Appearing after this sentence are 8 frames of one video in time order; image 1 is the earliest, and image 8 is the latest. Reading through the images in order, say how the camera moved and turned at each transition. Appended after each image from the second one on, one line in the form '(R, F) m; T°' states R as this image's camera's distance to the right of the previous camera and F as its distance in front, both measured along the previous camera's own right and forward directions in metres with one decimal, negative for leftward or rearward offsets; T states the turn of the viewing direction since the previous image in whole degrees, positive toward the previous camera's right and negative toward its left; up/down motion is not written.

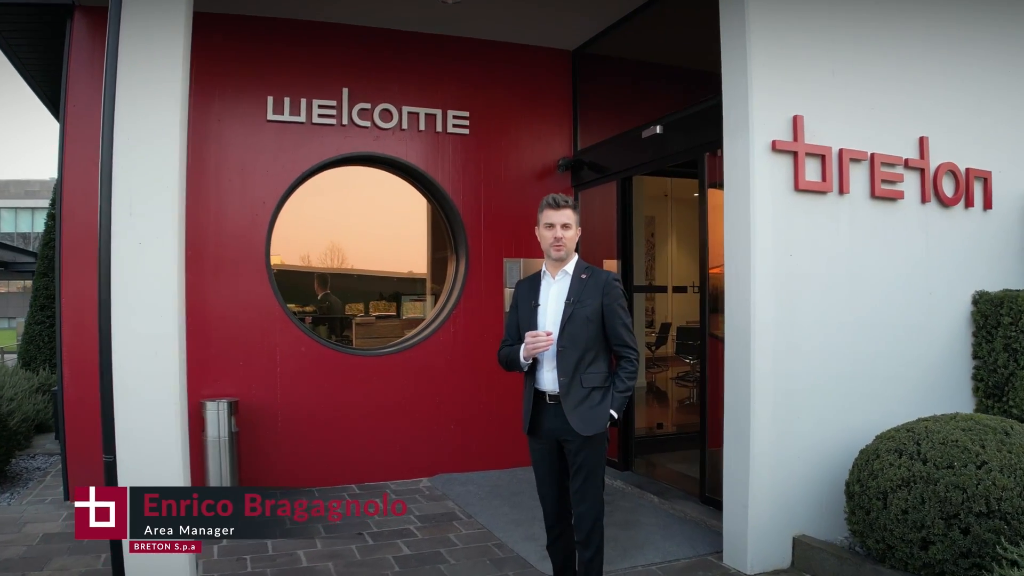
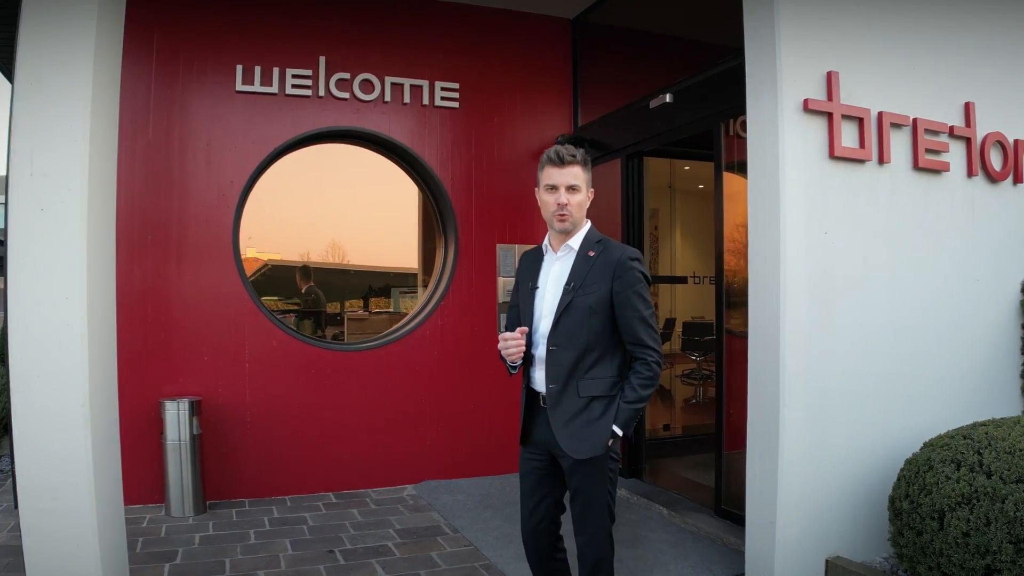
(+0.1, +0.5) m; 0°
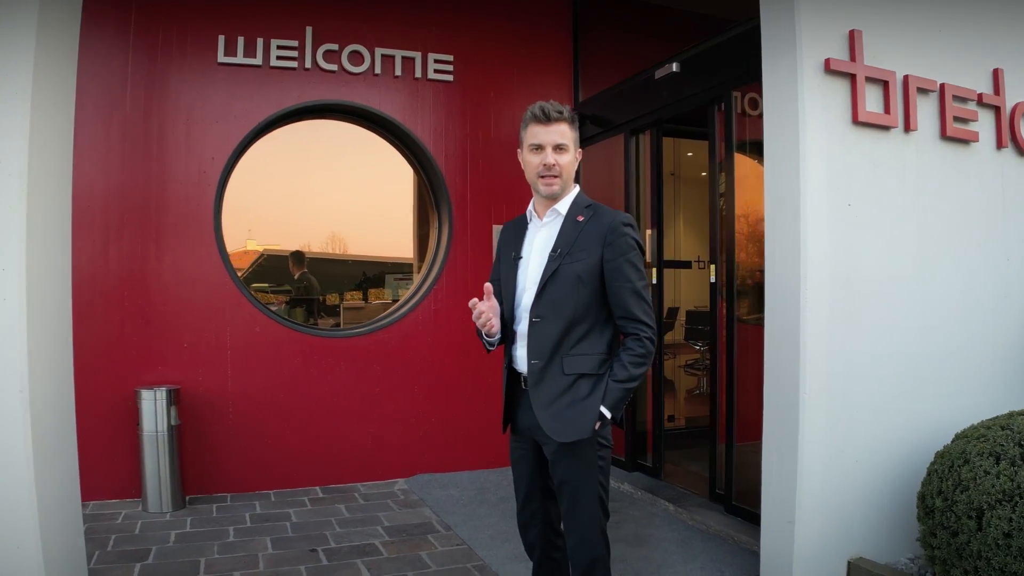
(0.0, +0.3) m; 0°
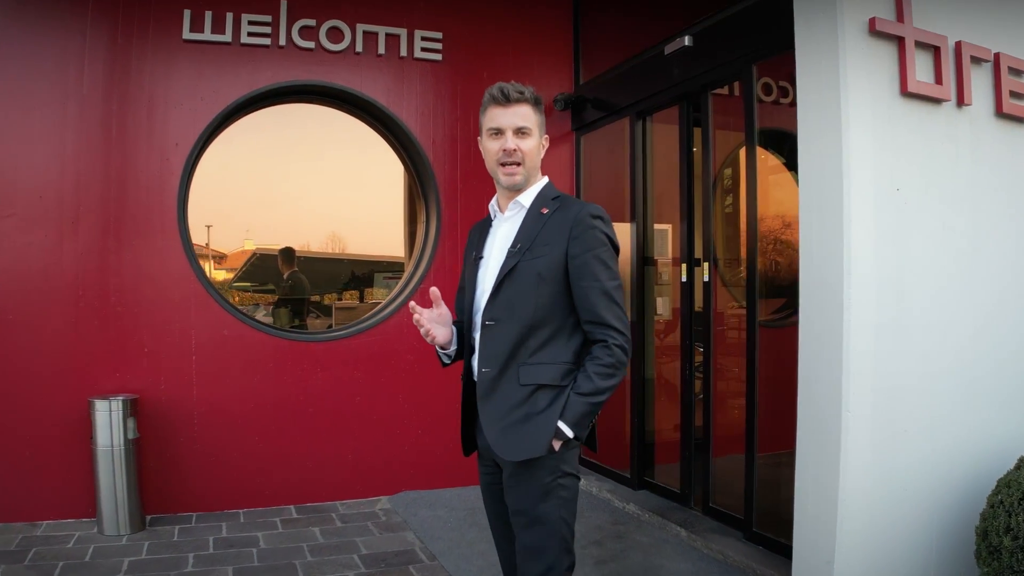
(0.0, +0.4) m; 0°
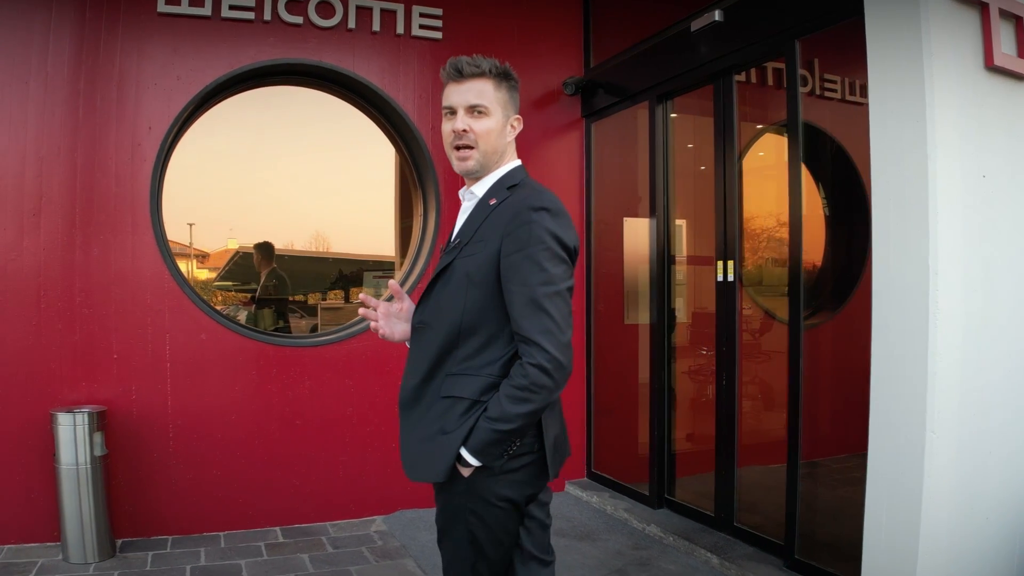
(-0.1, +0.4) m; +1°
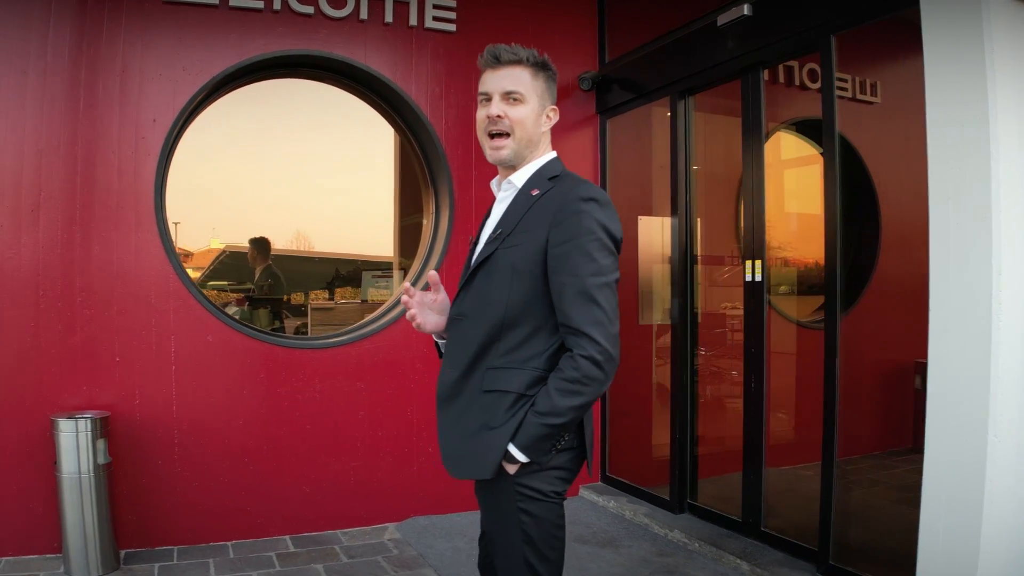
(-0.2, +0.1) m; +1°
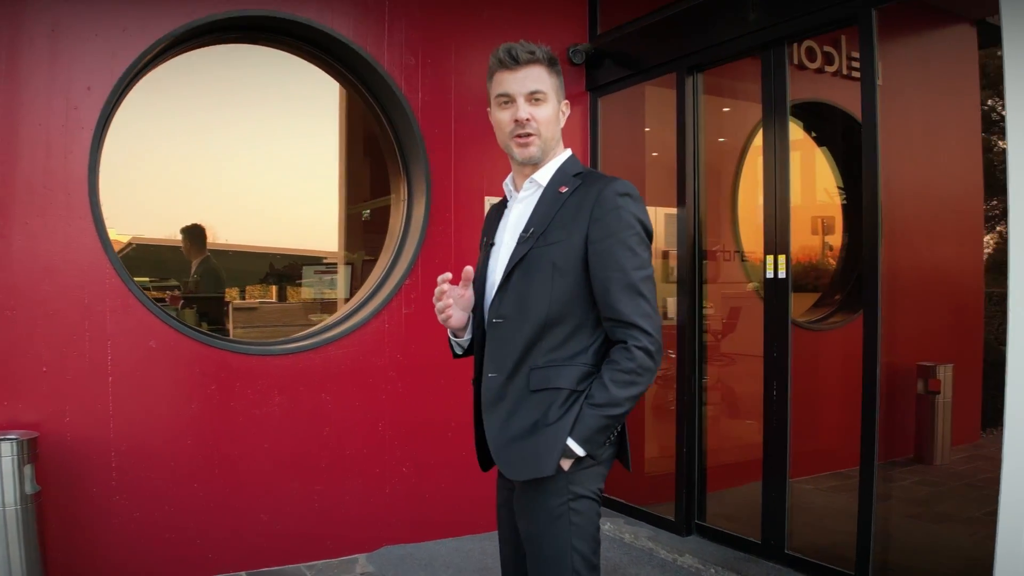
(-0.1, +0.4) m; +3°
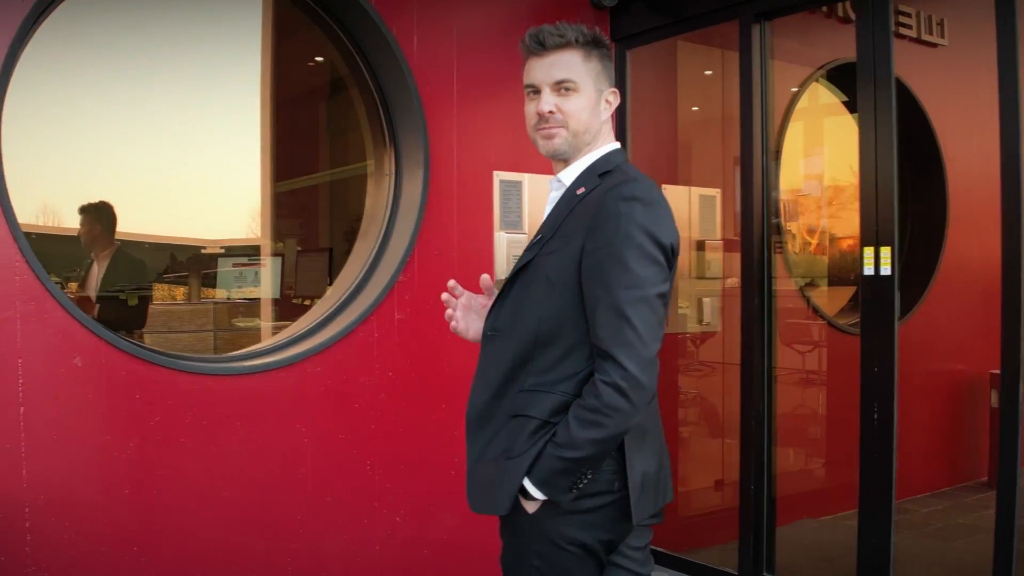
(-0.2, +0.7) m; +3°
